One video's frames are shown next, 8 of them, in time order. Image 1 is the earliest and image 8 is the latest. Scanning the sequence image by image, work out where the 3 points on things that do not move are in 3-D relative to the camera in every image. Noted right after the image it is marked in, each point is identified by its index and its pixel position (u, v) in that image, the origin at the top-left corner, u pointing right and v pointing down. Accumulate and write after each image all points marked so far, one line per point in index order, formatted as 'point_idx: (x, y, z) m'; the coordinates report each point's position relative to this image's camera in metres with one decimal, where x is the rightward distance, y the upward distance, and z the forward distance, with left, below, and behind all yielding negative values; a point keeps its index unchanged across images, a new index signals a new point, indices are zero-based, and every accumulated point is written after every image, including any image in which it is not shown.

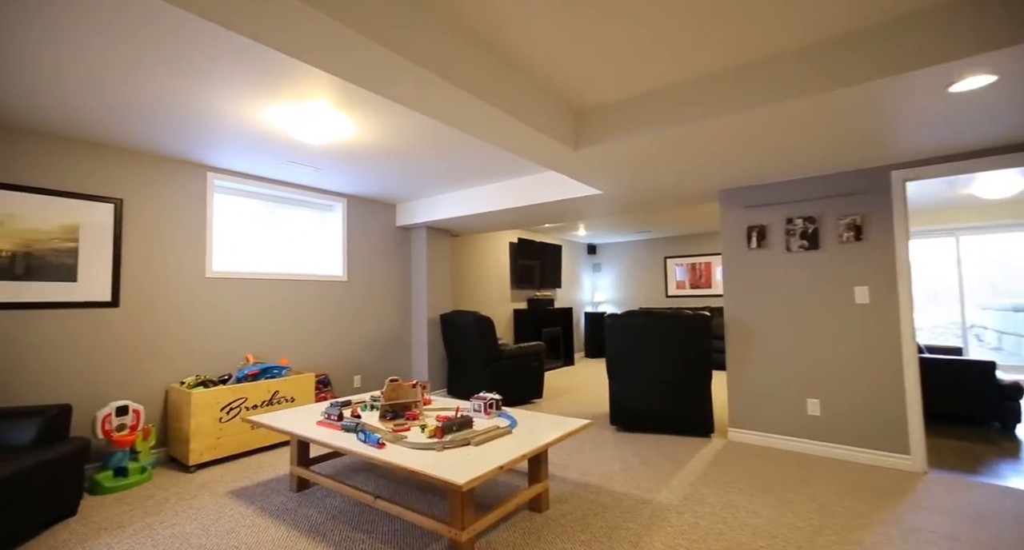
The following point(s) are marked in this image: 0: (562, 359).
0: (+0.8, -1.3, +7.0) m
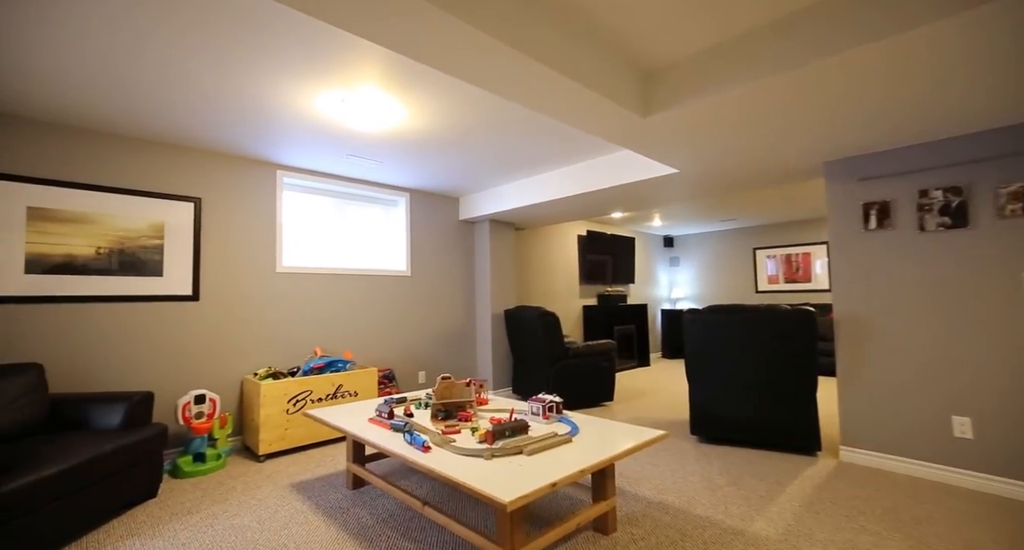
0: (+1.8, -1.3, +6.6) m
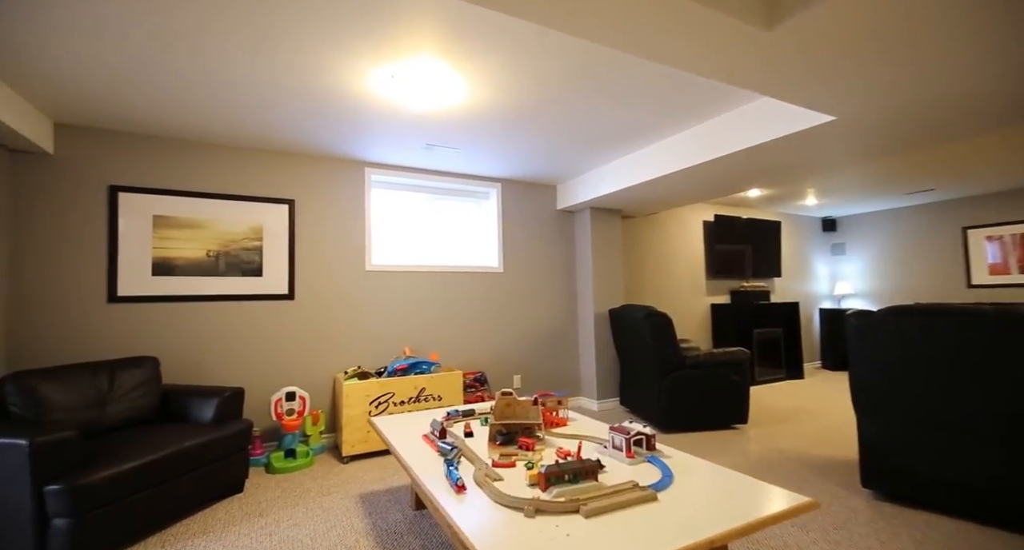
0: (+3.3, -1.2, +5.4) m
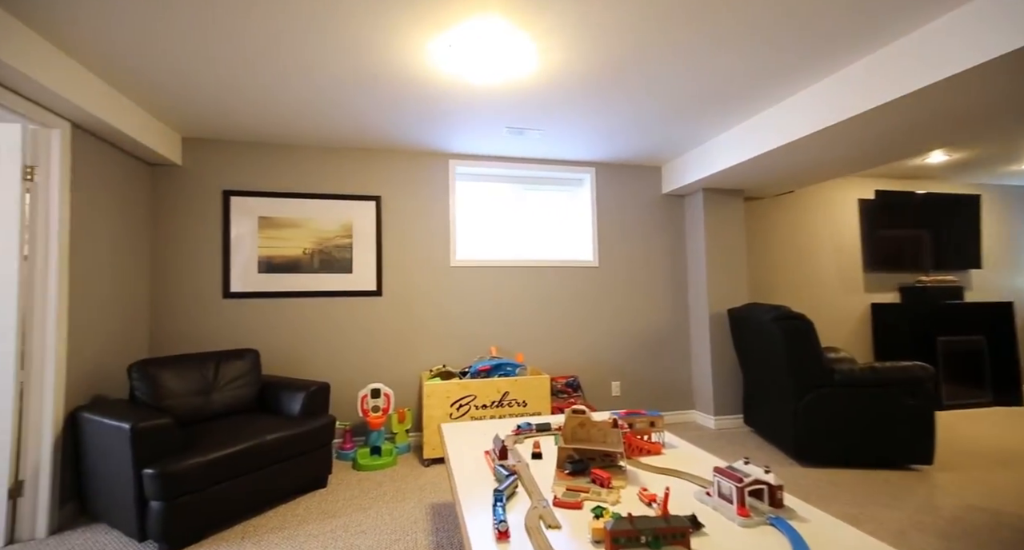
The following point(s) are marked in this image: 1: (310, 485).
0: (+4.3, -1.1, +4.1) m
1: (-1.1, -1.2, +2.5) m
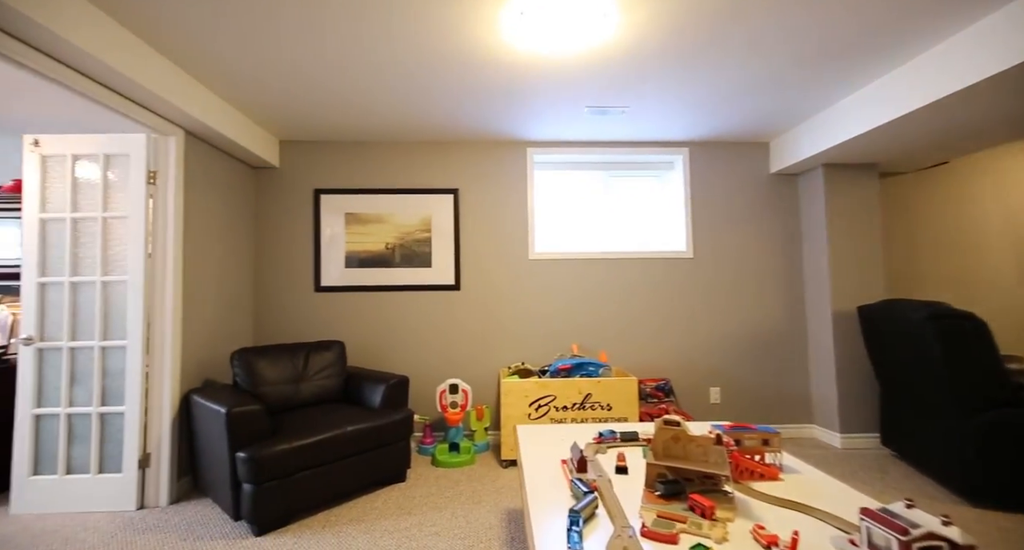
0: (+5.0, -1.0, +3.0) m
1: (-0.7, -1.2, +2.5) m
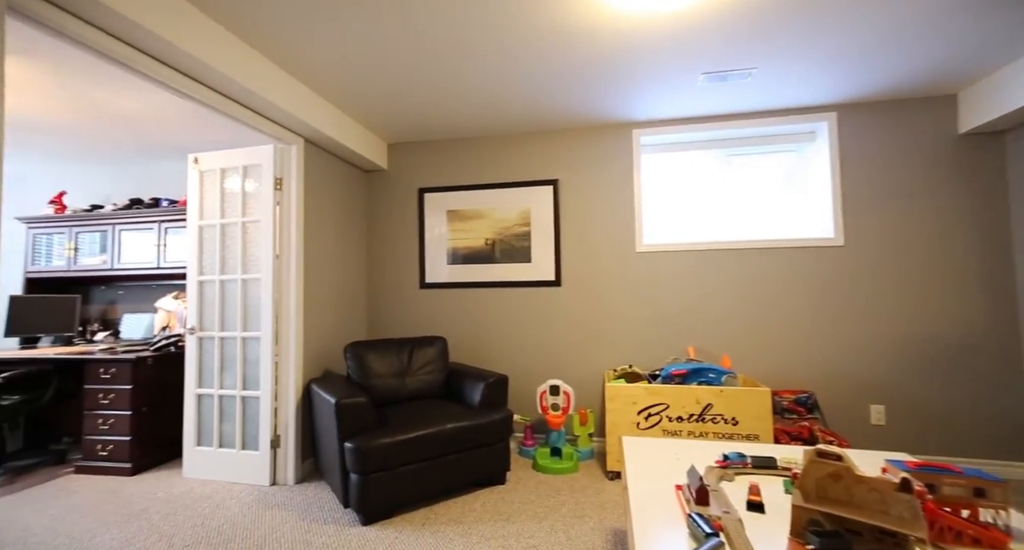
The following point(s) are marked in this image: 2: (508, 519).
0: (+5.5, -0.9, +1.5) m
1: (-0.1, -1.1, +2.5) m
2: (0.0, -1.2, +2.1) m
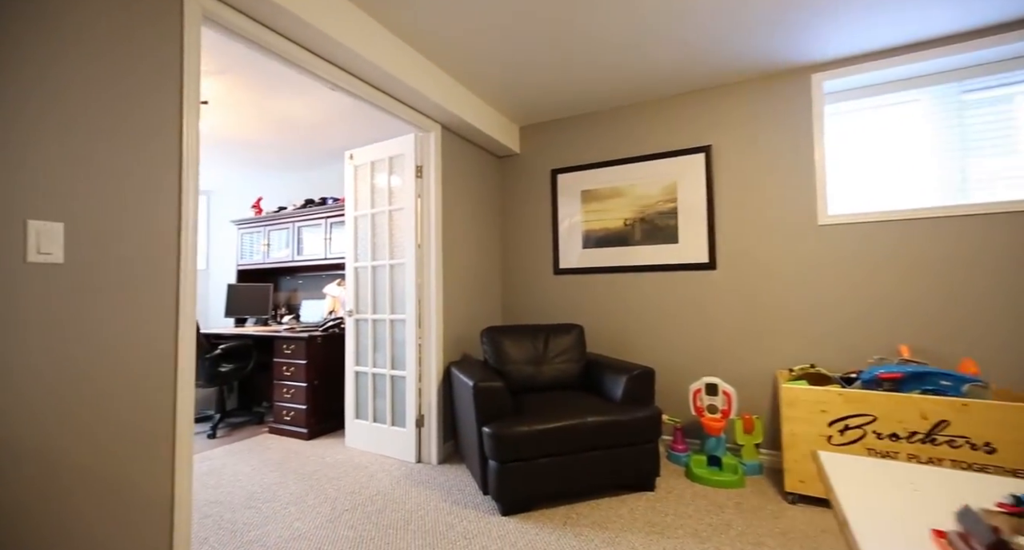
0: (+5.7, -0.8, -0.3) m
1: (+0.6, -1.0, +2.2) m
2: (+0.6, -1.1, +1.8) m
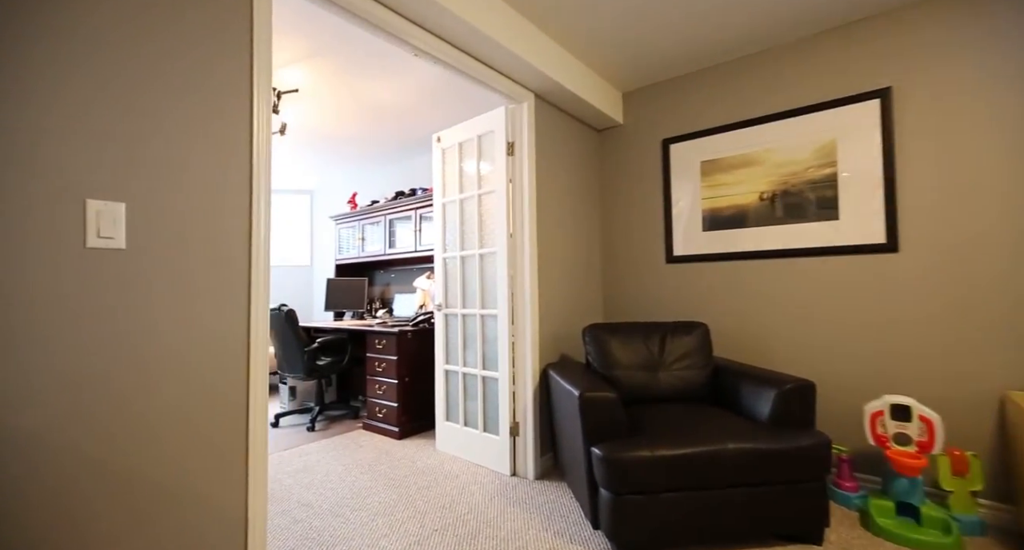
0: (+5.6, -0.7, -1.8) m
1: (+1.1, -1.0, +1.7) m
2: (+1.0, -1.0, +1.3) m
